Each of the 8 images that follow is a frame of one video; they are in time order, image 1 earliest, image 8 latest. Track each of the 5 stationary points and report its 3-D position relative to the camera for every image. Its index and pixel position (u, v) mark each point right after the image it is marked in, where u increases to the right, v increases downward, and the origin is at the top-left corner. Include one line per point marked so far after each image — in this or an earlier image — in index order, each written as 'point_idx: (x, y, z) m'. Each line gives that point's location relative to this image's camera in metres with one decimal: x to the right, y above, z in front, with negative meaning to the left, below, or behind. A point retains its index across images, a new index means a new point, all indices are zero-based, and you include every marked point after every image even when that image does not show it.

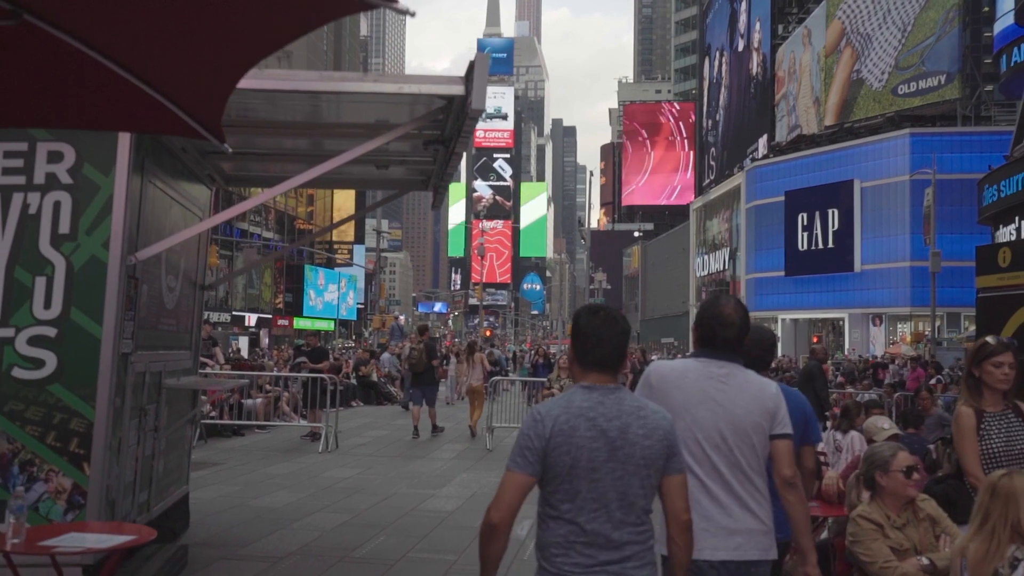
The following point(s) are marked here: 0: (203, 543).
0: (-2.4, -2.0, +7.8) m
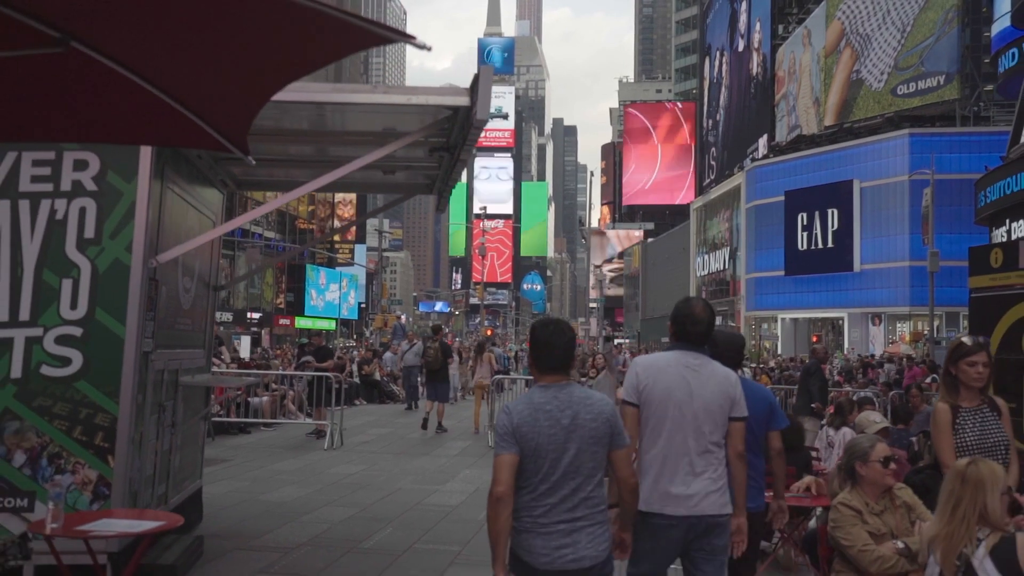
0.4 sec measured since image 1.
0: (-2.4, -2.0, +8.1) m
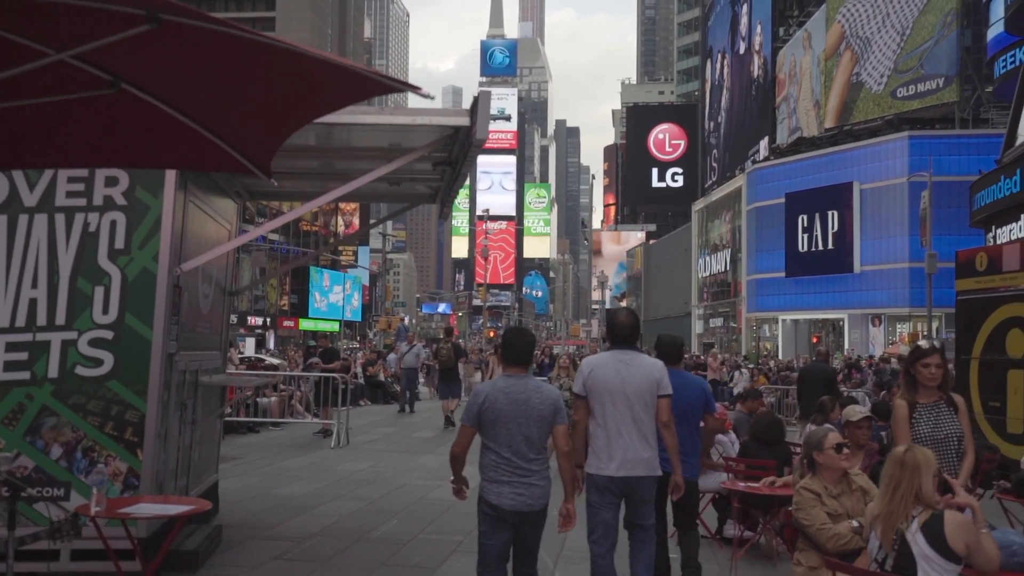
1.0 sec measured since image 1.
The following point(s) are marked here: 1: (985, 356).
0: (-2.4, -2.0, +8.6) m
1: (+6.9, -1.0, +14.6) m
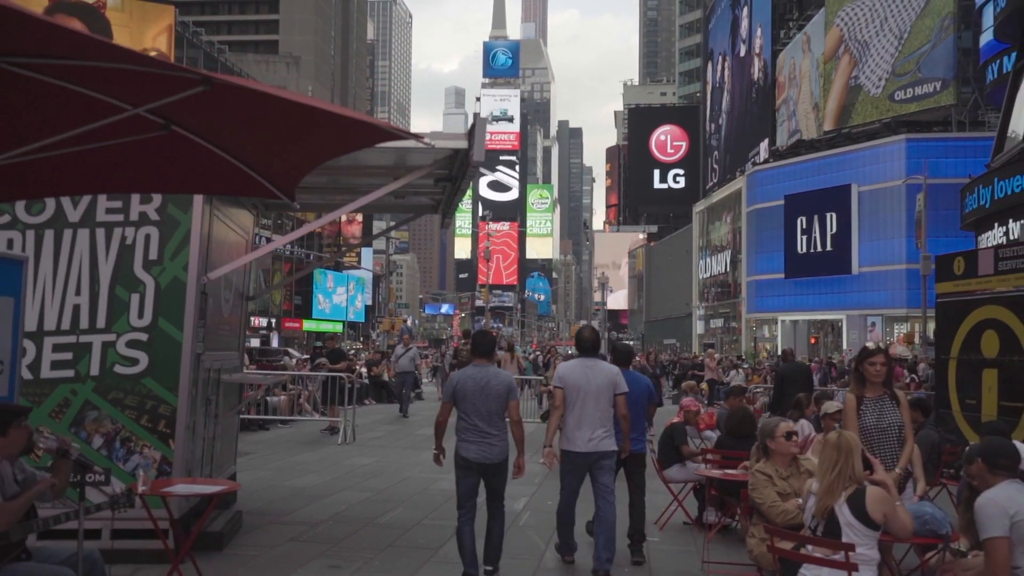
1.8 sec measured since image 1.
0: (-2.4, -2.1, +9.4) m
1: (+6.9, -1.0, +15.4) m
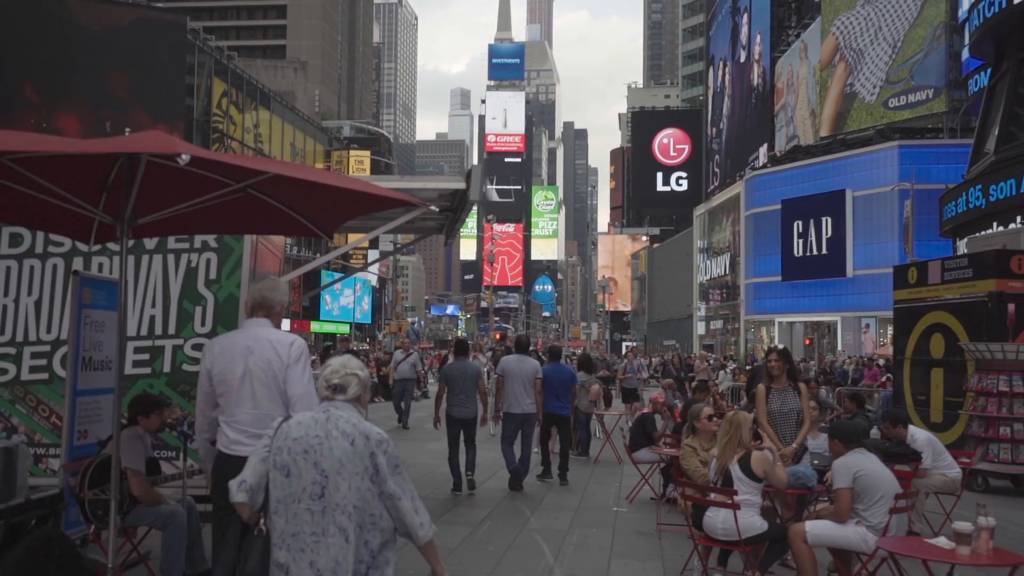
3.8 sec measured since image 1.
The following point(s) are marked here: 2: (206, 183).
0: (-2.5, -2.2, +11.1) m
1: (+6.8, -1.2, +17.1) m
2: (-1.8, +0.6, +5.8) m
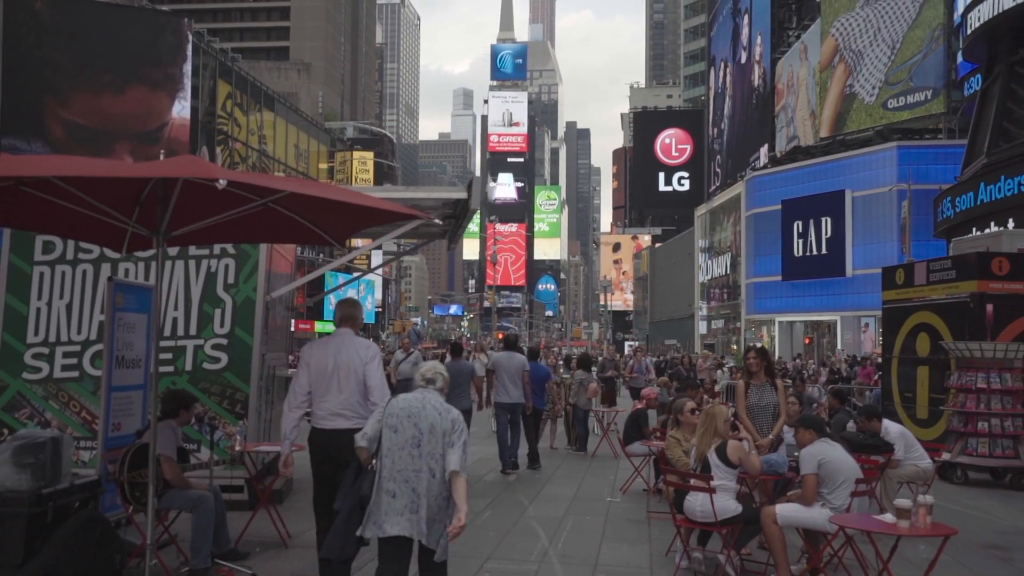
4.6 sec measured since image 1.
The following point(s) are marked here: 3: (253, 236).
0: (-2.5, -2.2, +11.8) m
1: (+6.8, -1.2, +17.7) m
2: (-1.8, +0.6, +6.5) m
3: (-1.9, +0.4, +7.4) m
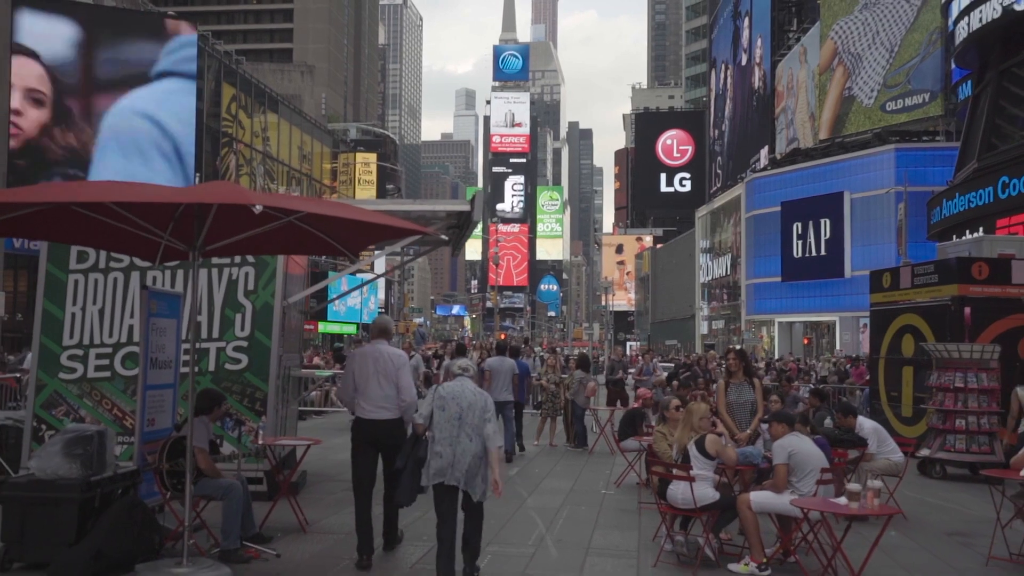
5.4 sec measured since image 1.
0: (-2.5, -2.3, +12.5) m
1: (+6.9, -1.2, +18.4) m
2: (-1.8, +0.5, +7.2) m
3: (-1.9, +0.3, +8.1) m
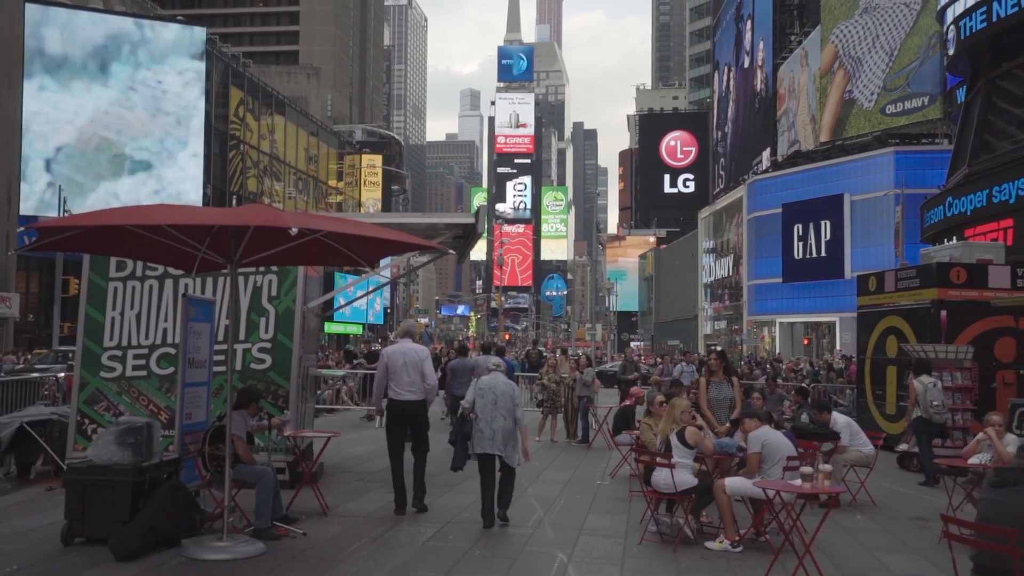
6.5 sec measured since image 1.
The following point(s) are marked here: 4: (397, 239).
0: (-2.5, -2.4, +13.4) m
1: (+6.9, -1.3, +19.3) m
2: (-1.8, +0.4, +8.2) m
3: (-1.9, +0.3, +9.0) m
4: (-0.9, +0.4, +8.3) m
